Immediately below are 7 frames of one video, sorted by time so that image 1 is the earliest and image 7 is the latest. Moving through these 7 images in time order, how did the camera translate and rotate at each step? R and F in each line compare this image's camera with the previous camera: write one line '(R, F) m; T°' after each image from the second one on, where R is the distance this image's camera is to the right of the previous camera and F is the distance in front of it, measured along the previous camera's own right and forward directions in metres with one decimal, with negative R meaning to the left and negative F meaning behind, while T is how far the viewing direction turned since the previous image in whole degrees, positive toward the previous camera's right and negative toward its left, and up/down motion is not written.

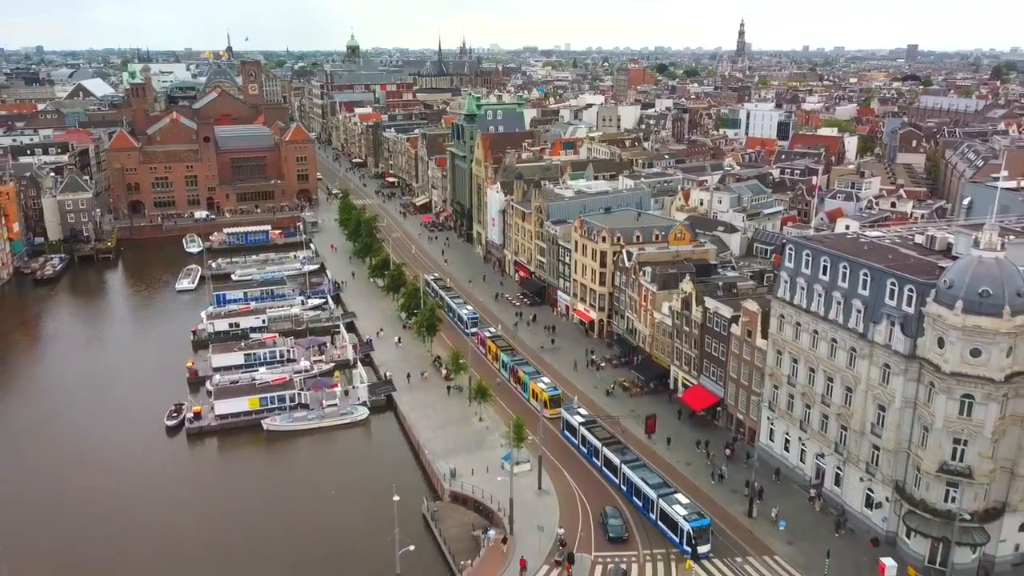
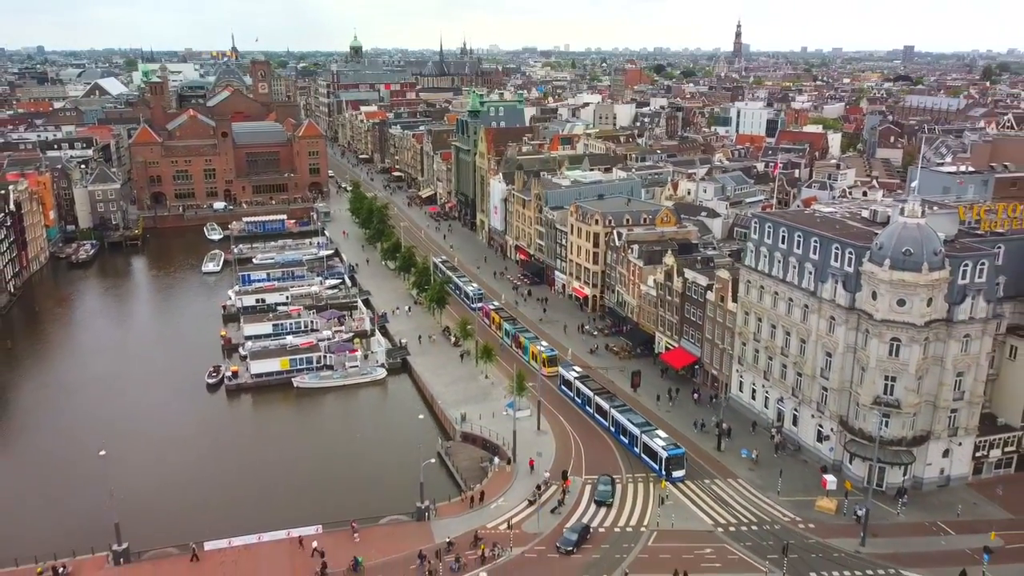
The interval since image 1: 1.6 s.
(-0.3, -9.2) m; 0°
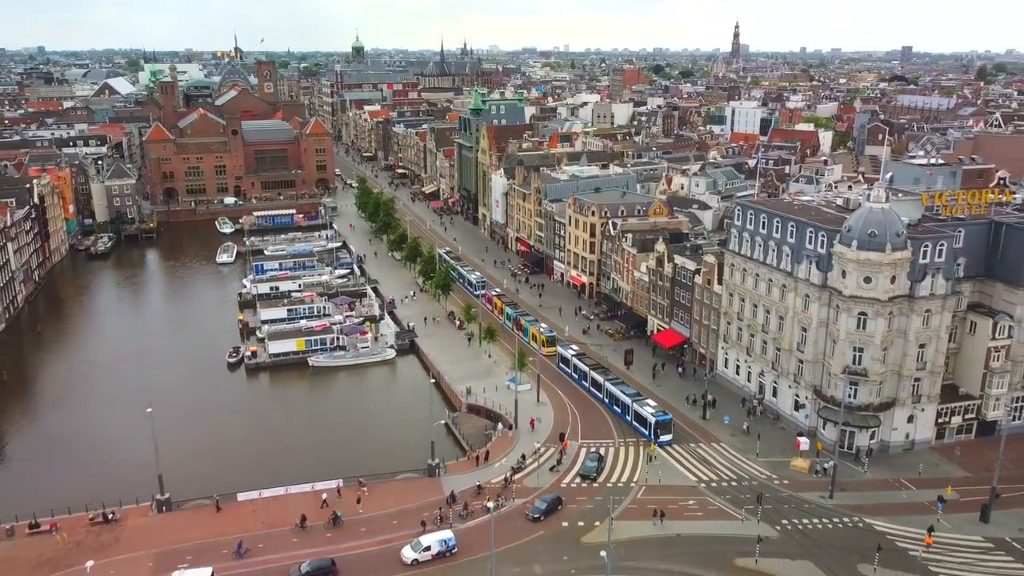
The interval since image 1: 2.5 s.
(-0.2, -5.6) m; 0°
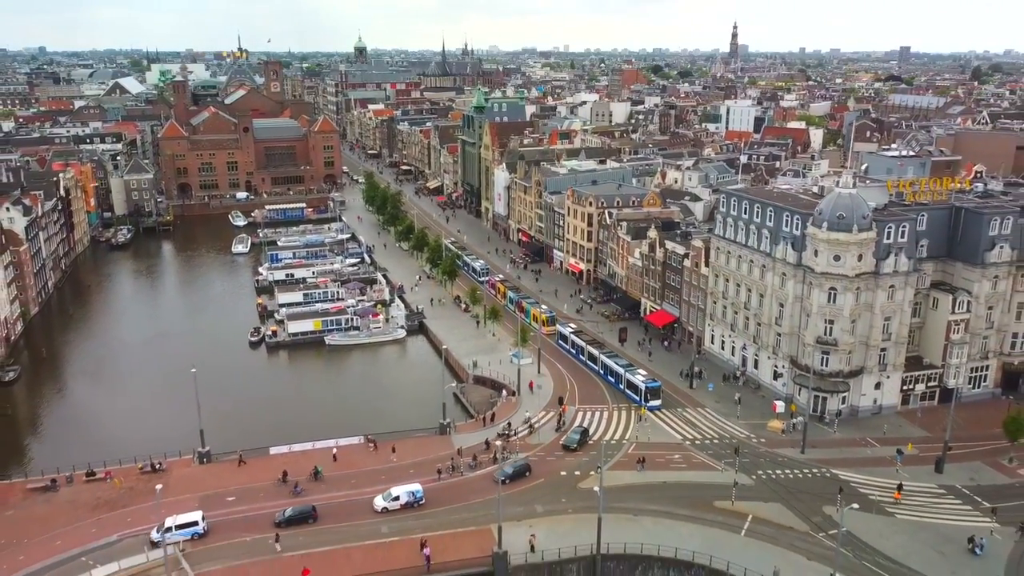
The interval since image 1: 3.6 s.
(-0.3, -6.4) m; 0°
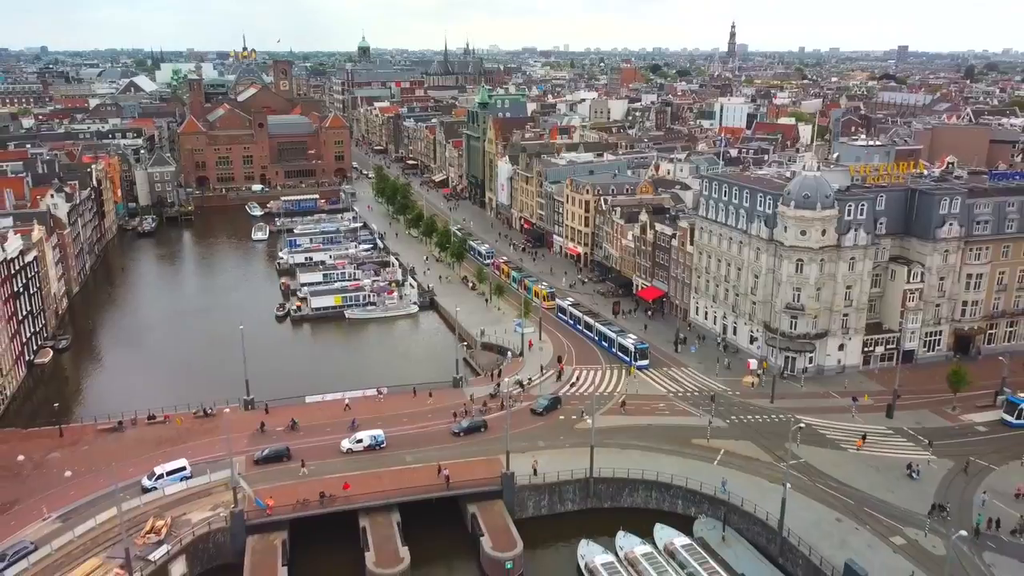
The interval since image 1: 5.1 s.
(-0.4, -8.9) m; 0°
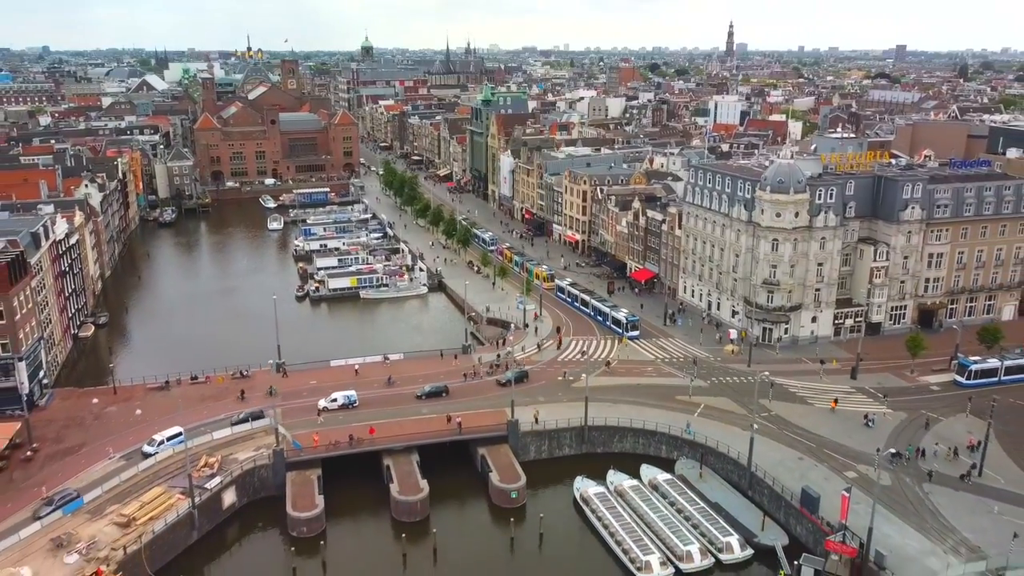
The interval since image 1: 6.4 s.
(-0.3, -8.2) m; 0°
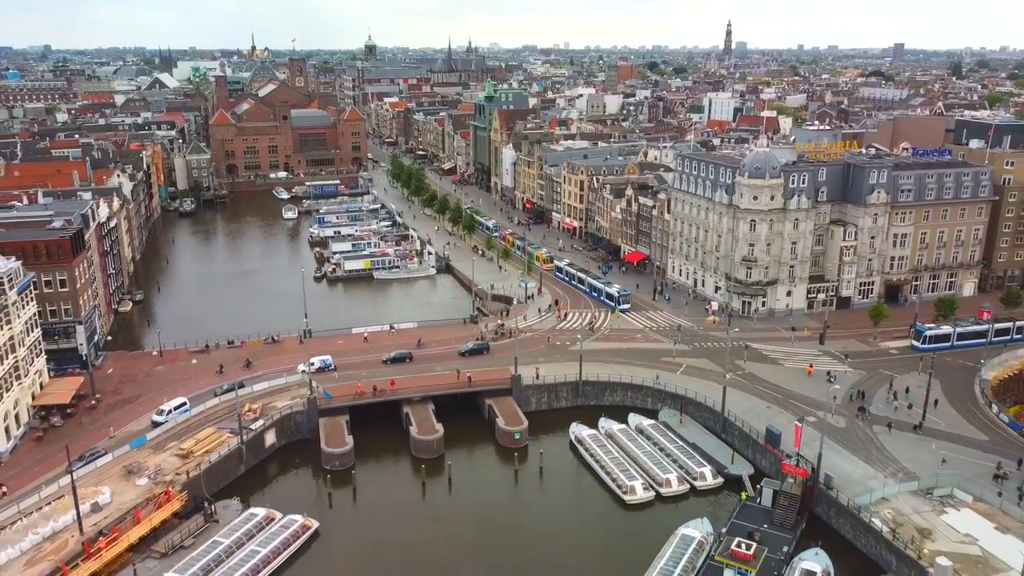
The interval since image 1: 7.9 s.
(-0.3, -8.9) m; 0°
